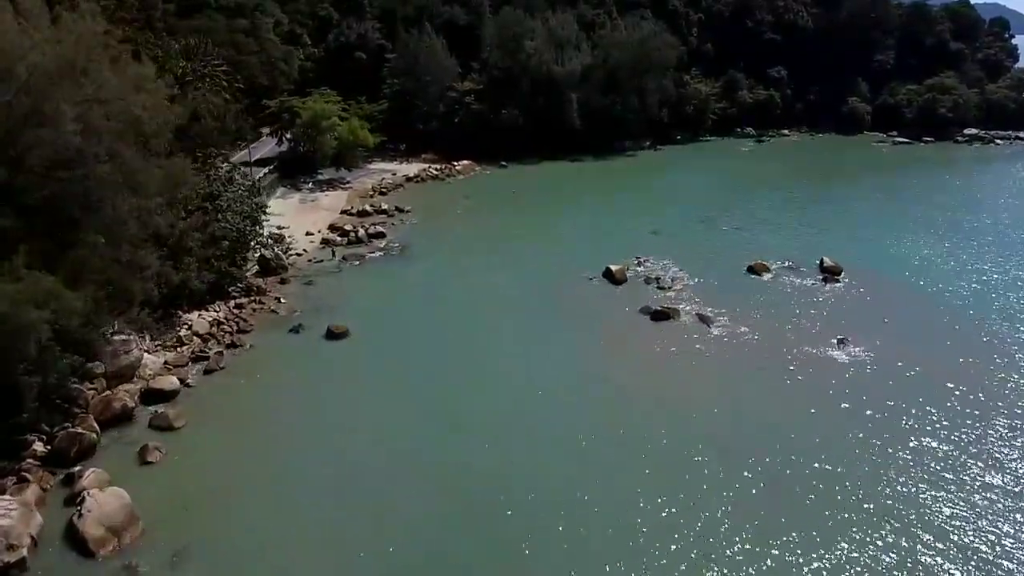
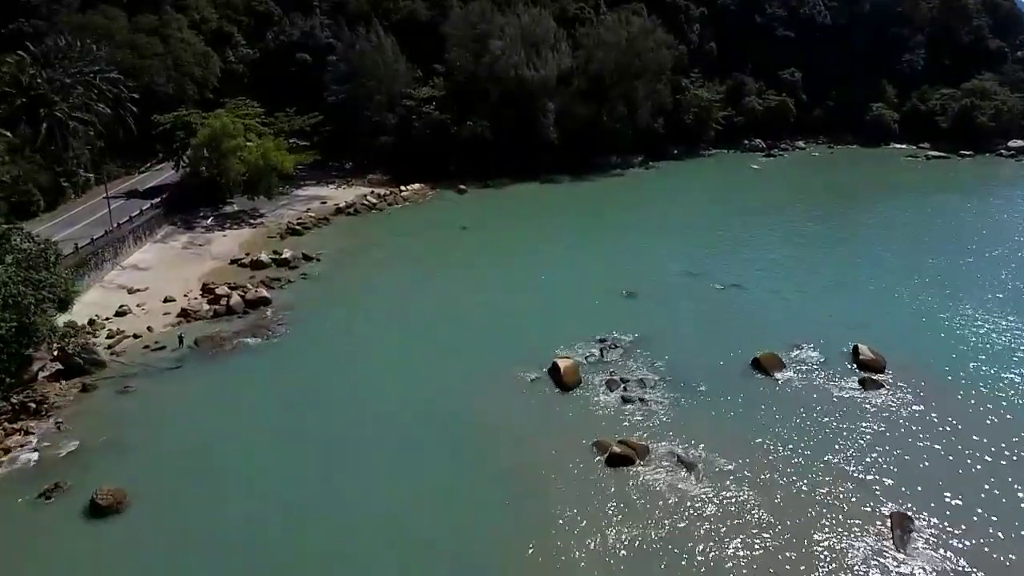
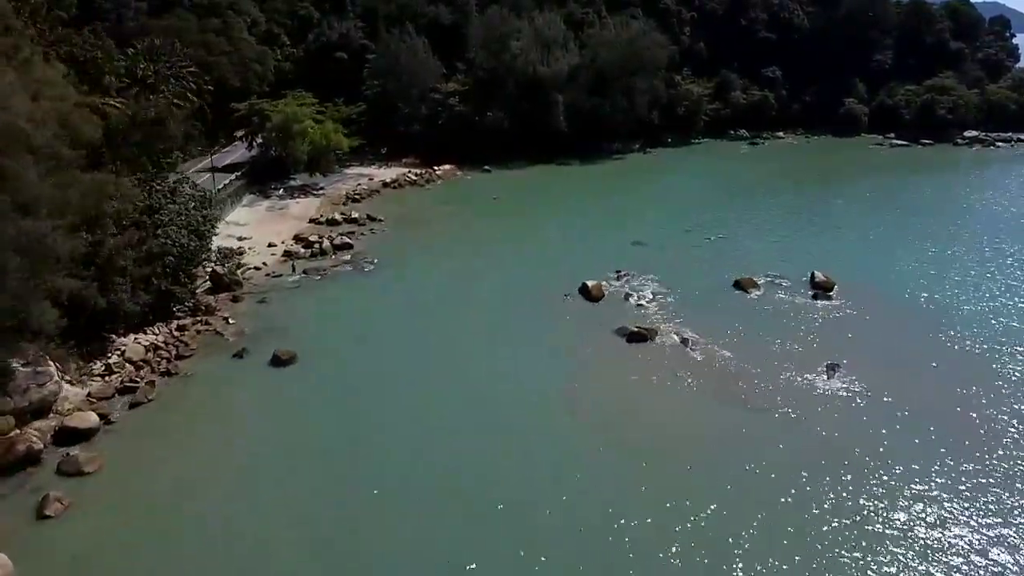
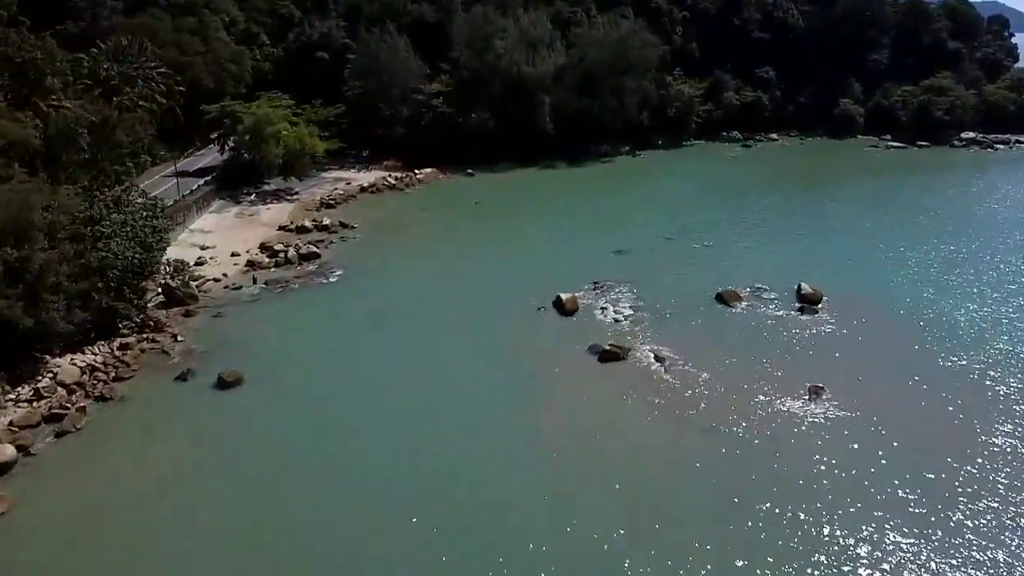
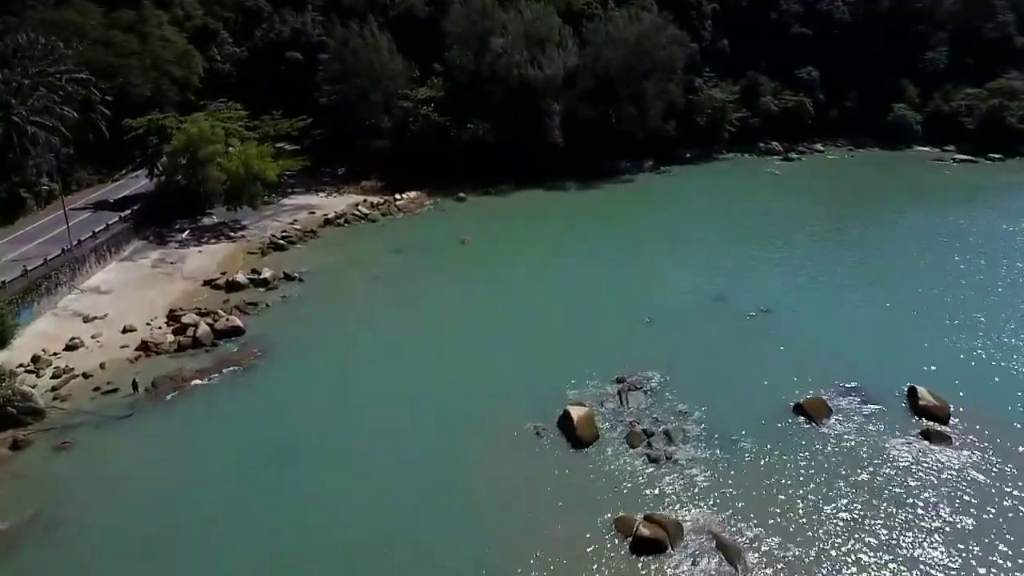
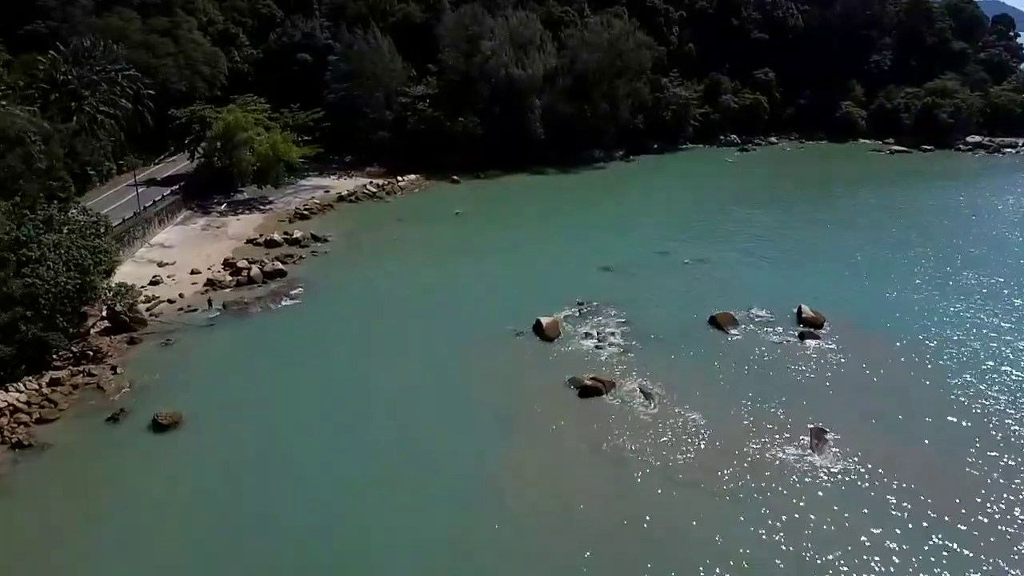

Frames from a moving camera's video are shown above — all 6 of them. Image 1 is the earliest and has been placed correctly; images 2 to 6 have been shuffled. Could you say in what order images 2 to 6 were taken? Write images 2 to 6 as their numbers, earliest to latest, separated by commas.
3, 4, 6, 2, 5
